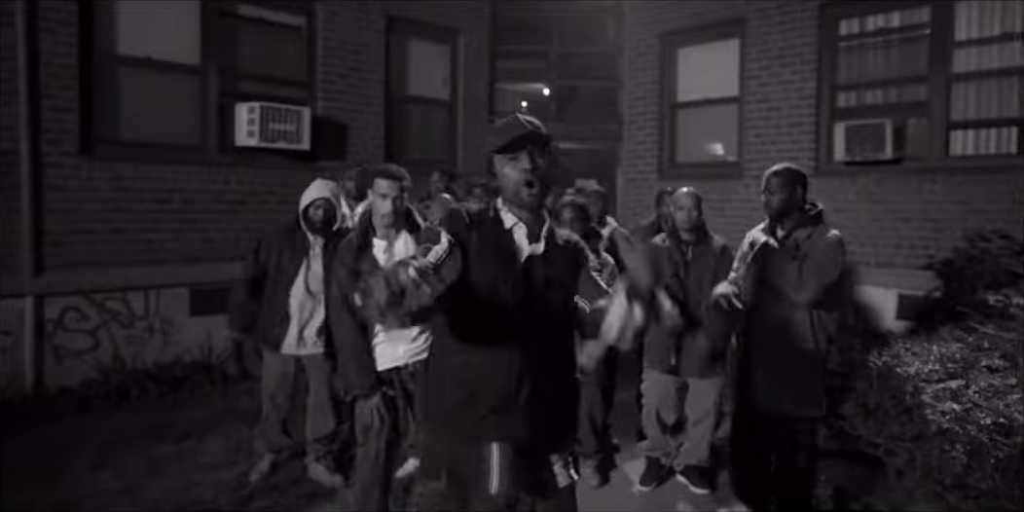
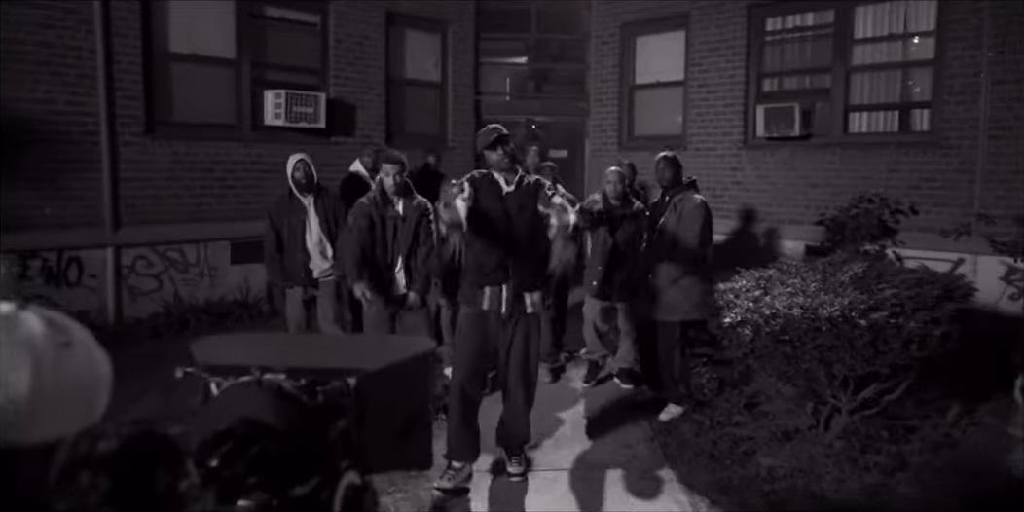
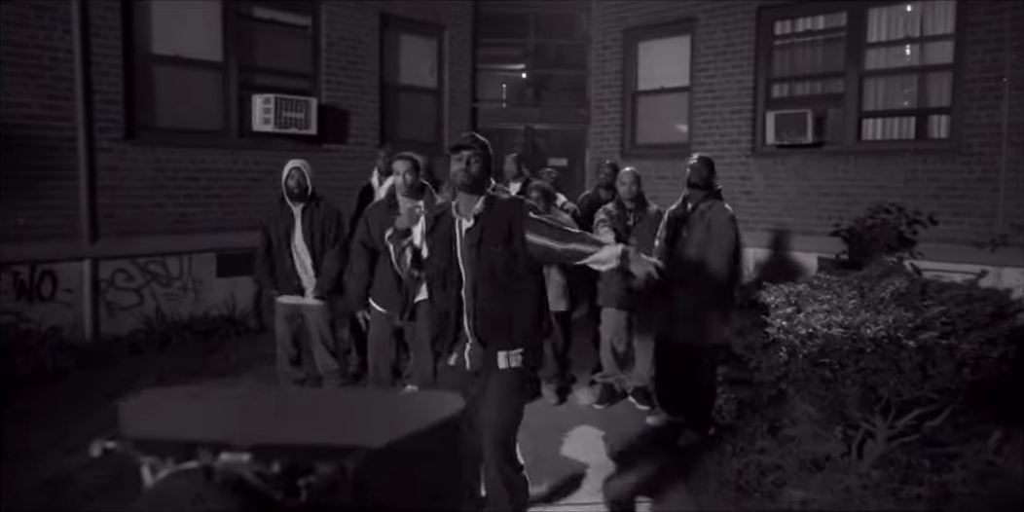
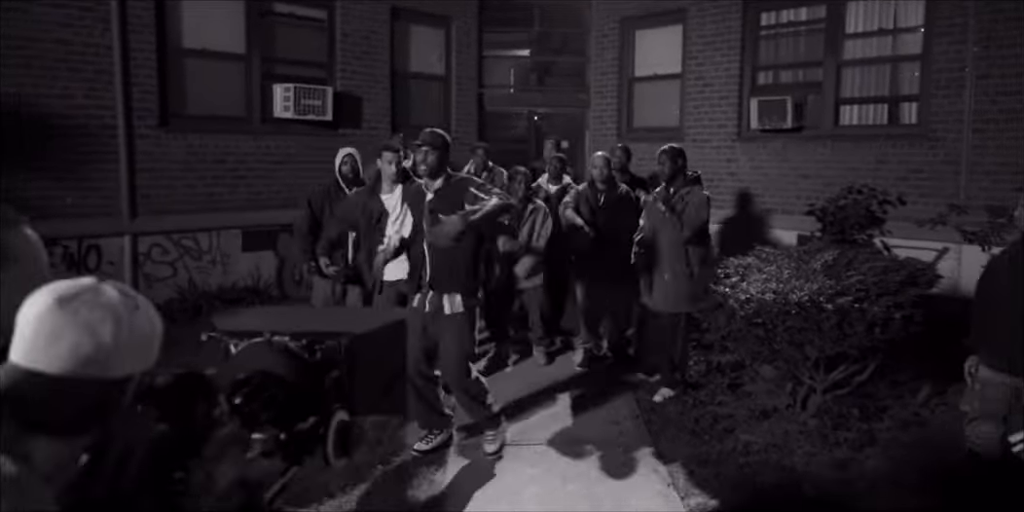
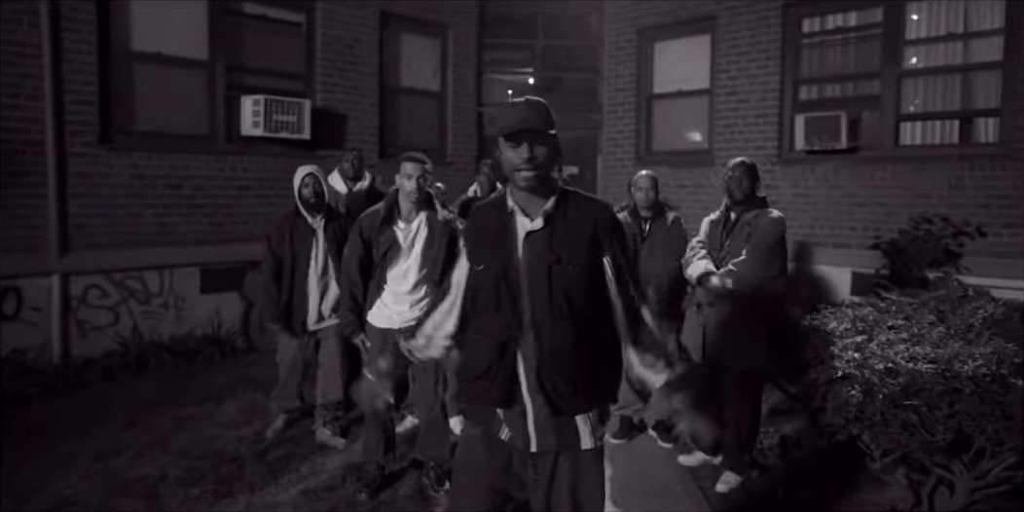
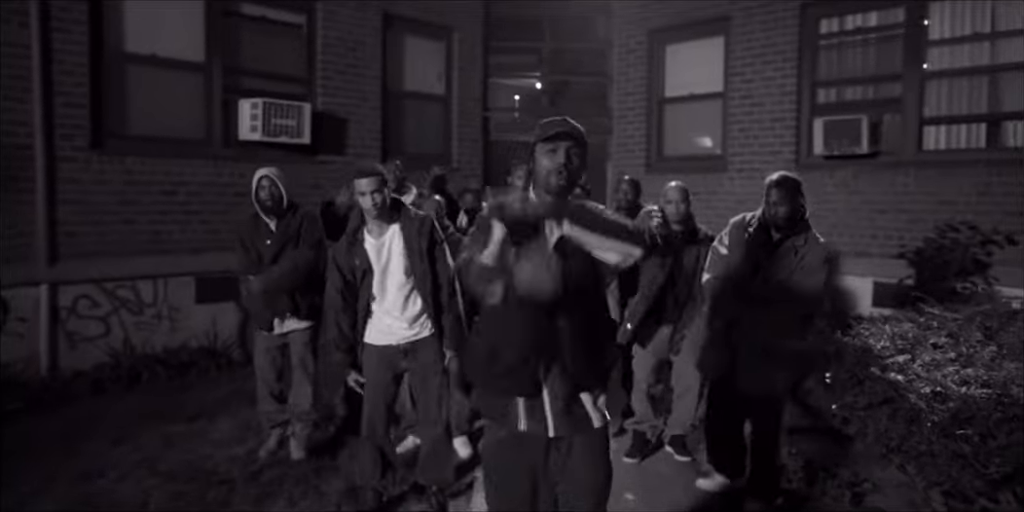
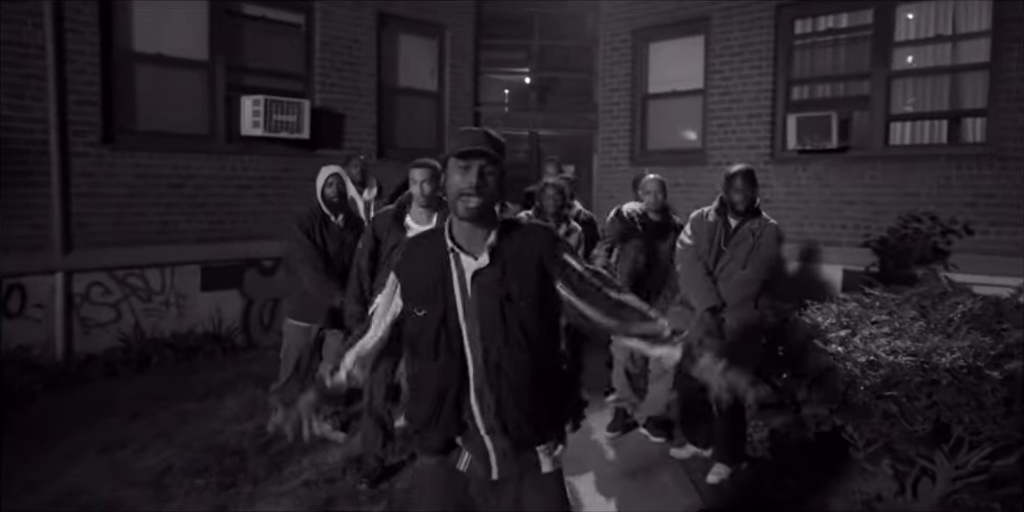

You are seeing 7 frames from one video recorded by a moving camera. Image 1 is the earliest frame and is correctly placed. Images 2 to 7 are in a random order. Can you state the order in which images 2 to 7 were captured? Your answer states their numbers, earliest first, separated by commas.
6, 5, 7, 3, 2, 4
